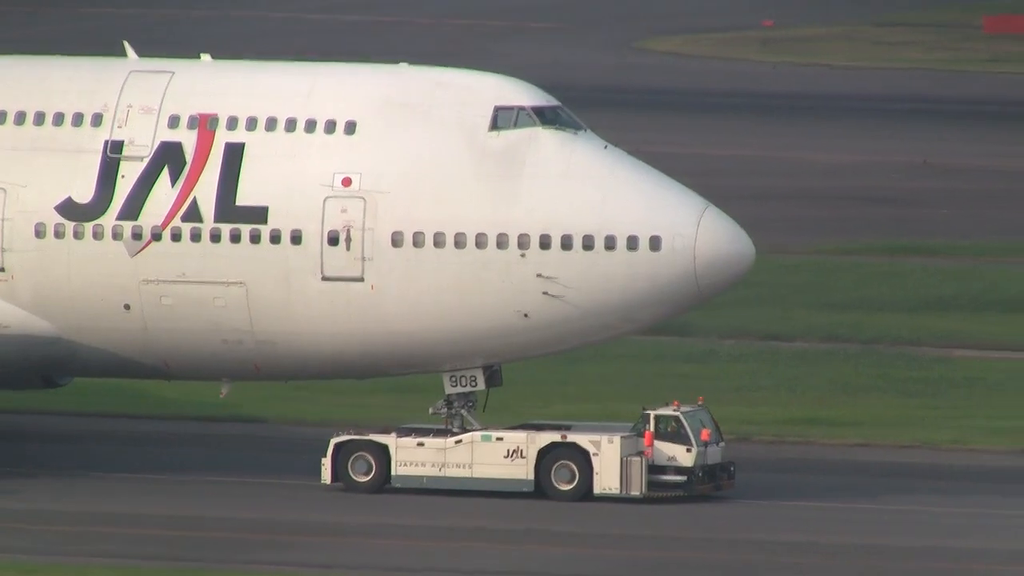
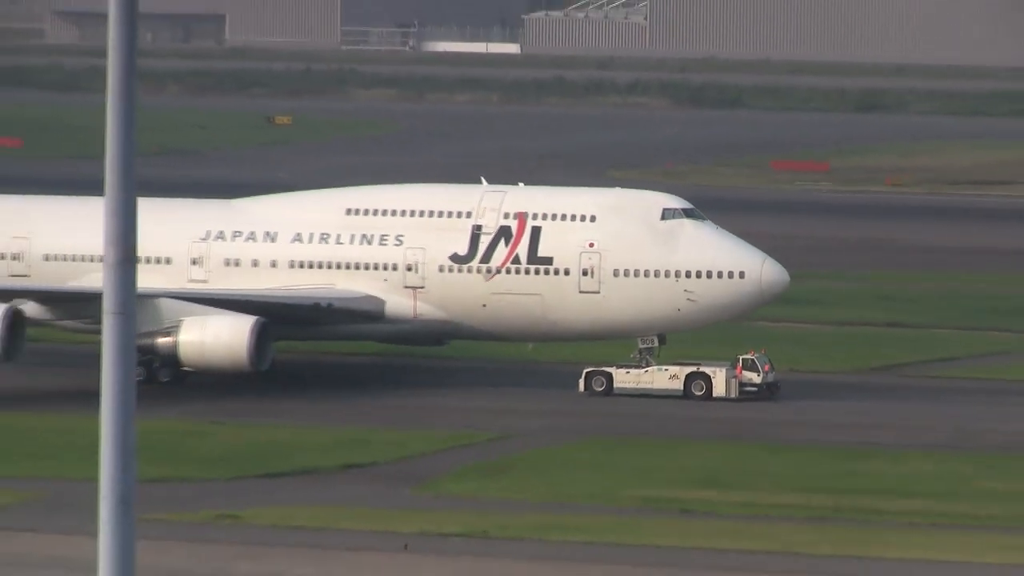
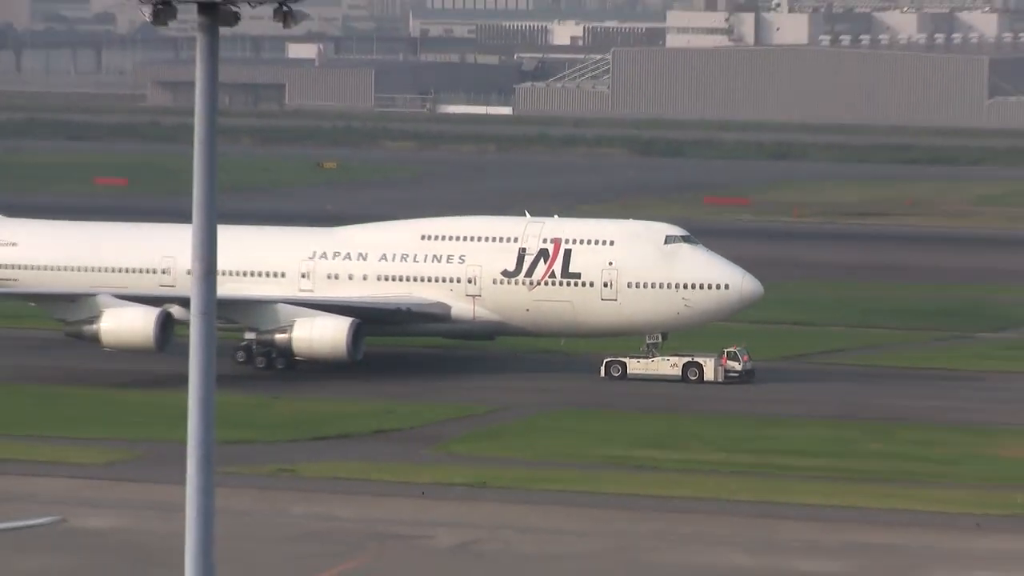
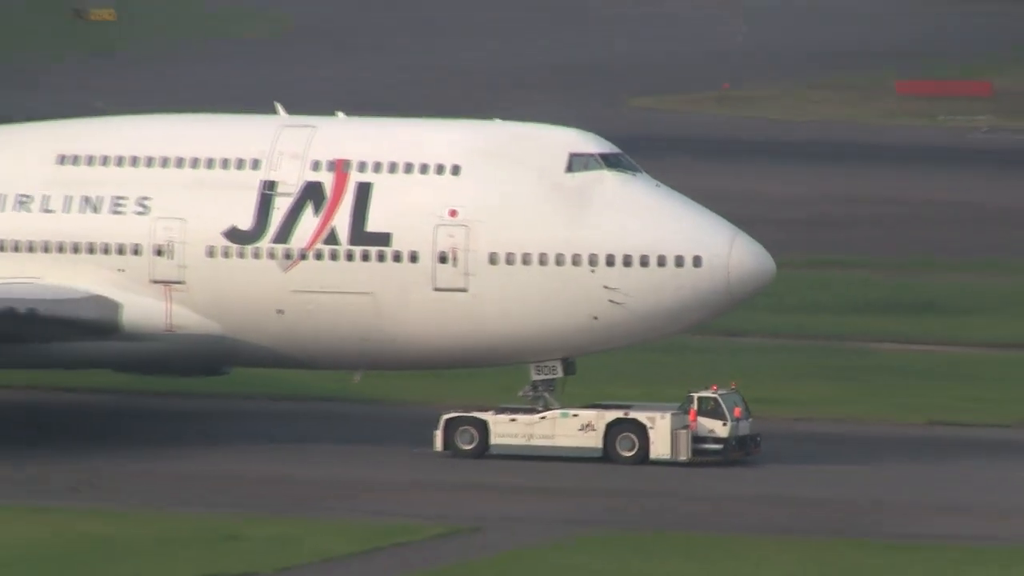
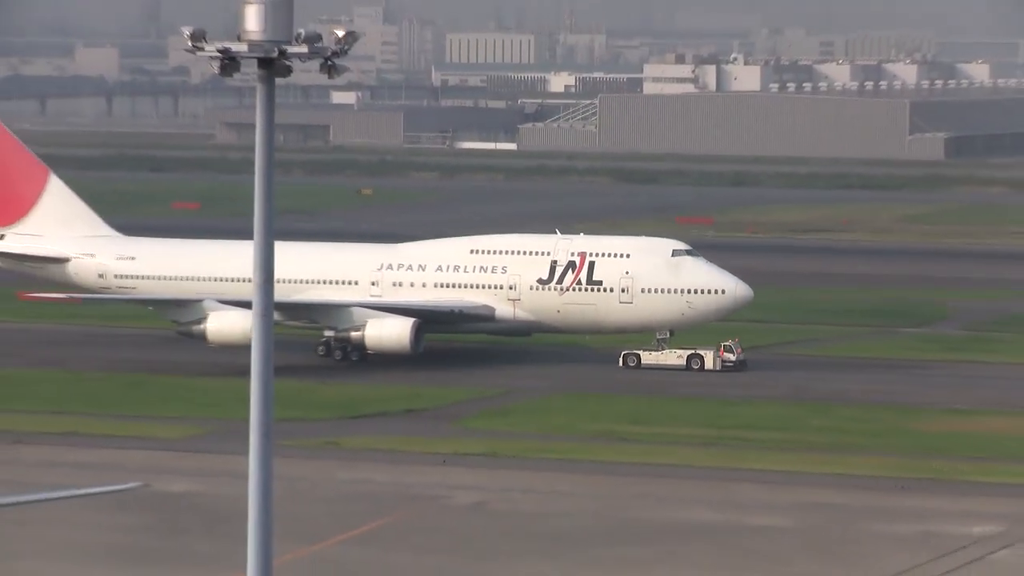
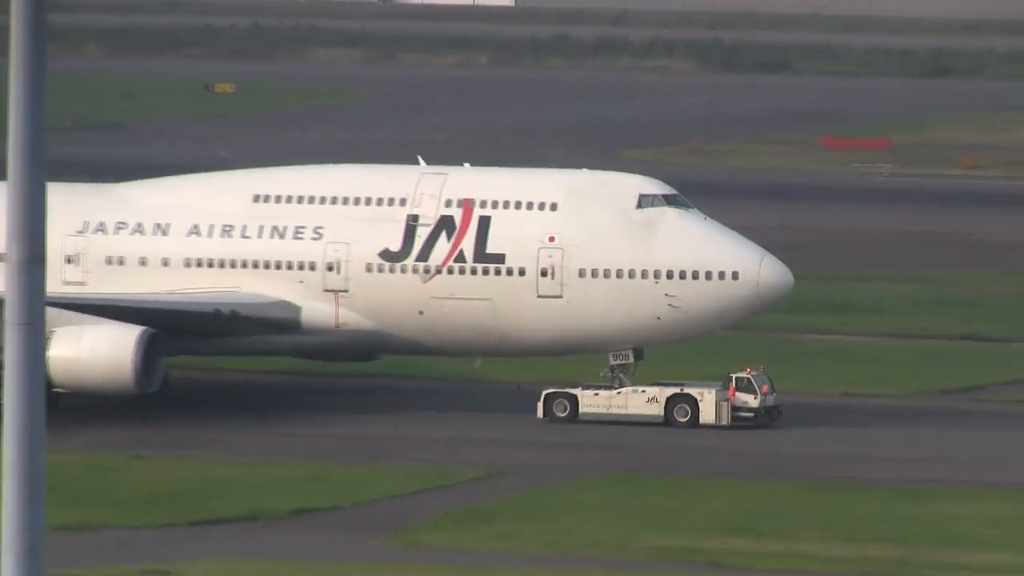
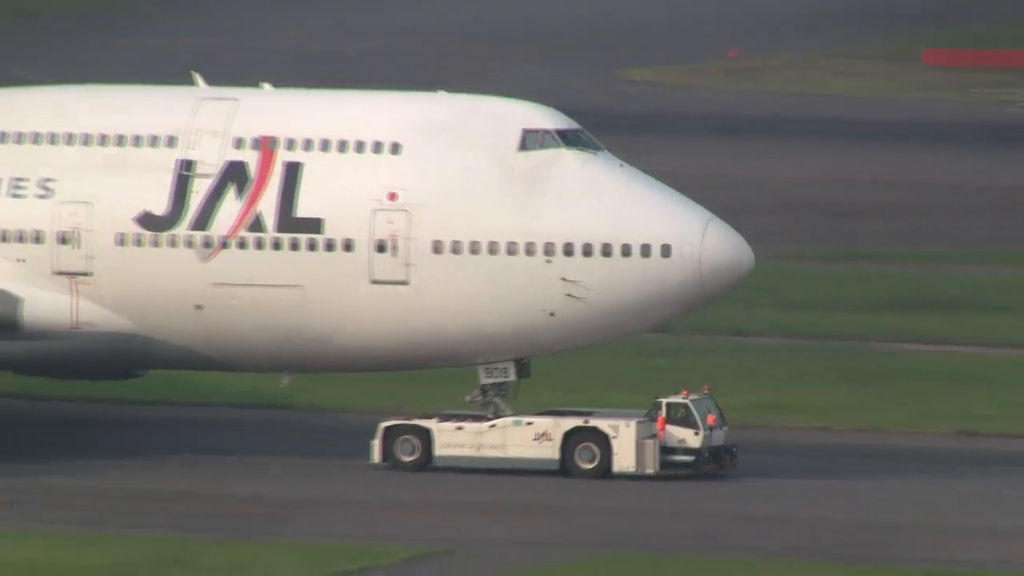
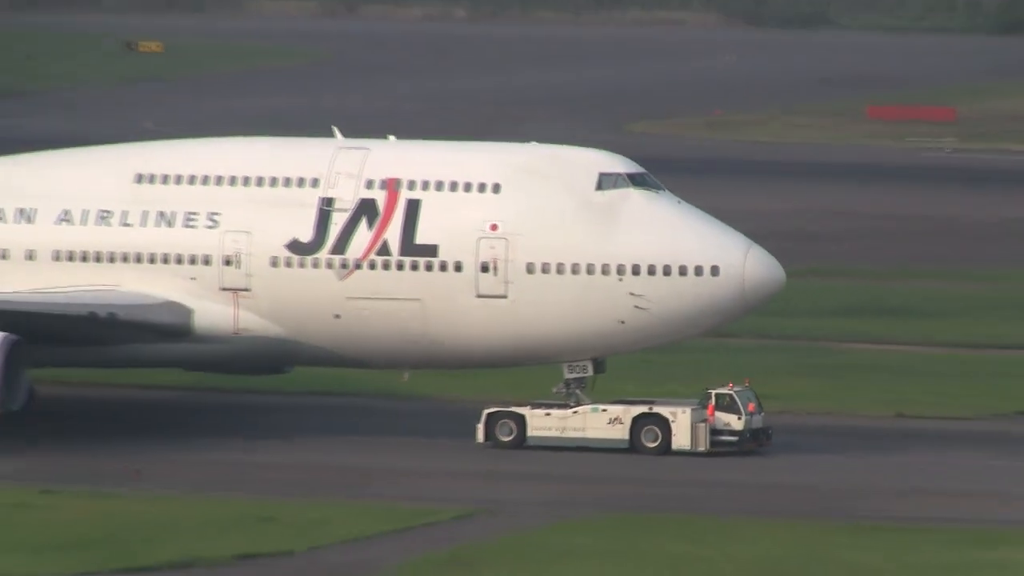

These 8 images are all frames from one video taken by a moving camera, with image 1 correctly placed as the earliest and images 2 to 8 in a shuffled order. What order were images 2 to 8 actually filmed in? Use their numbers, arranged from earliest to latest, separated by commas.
7, 4, 8, 6, 2, 3, 5
